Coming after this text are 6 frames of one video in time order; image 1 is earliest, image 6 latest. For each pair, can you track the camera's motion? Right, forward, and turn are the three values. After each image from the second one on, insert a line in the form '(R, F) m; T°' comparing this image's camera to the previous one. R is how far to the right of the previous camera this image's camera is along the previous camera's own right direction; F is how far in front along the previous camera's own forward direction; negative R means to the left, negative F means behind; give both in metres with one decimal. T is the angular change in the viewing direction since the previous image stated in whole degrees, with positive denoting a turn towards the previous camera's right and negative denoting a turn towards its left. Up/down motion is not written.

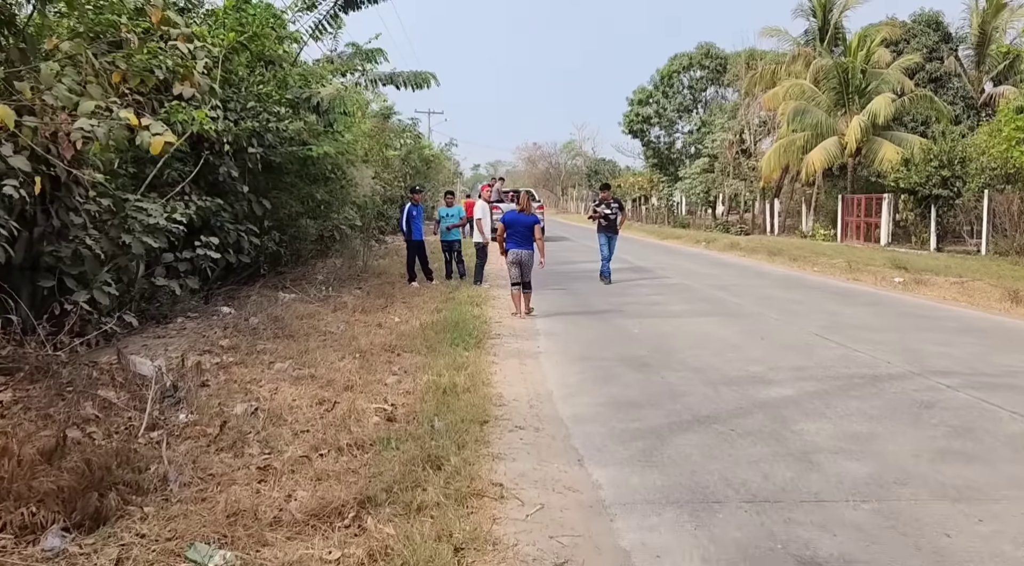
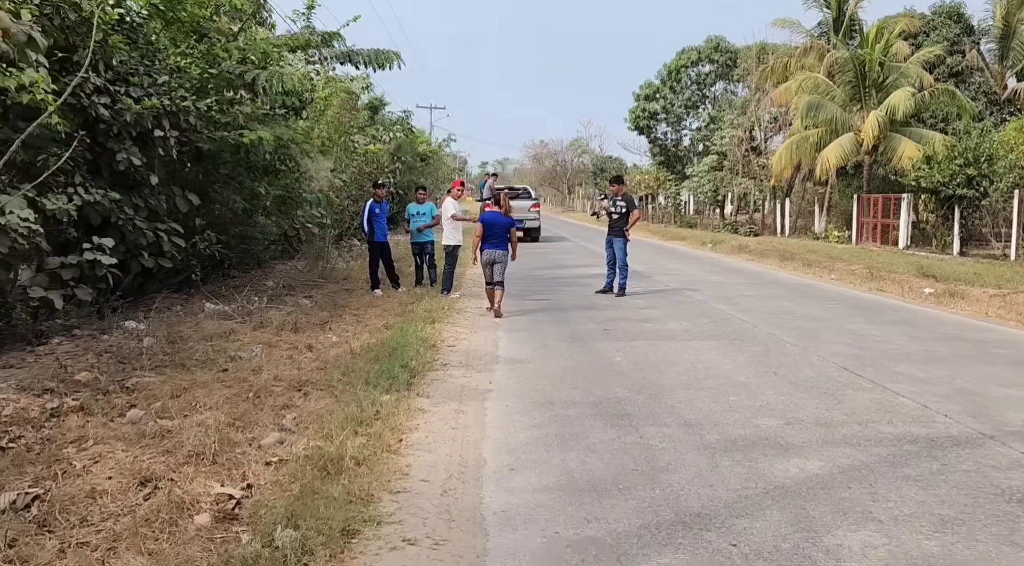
(+0.5, +2.0) m; 0°
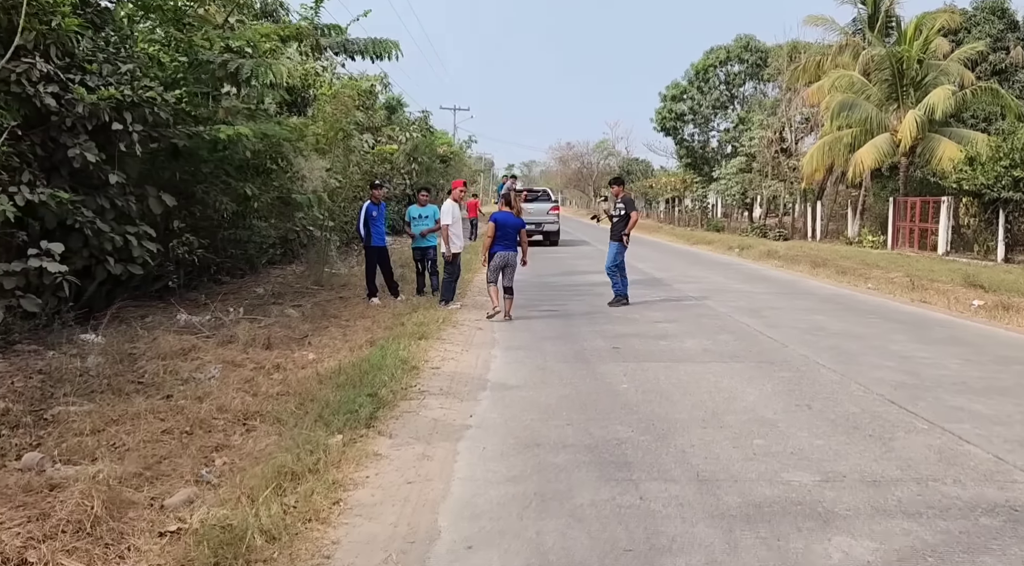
(+0.3, +1.1) m; -2°
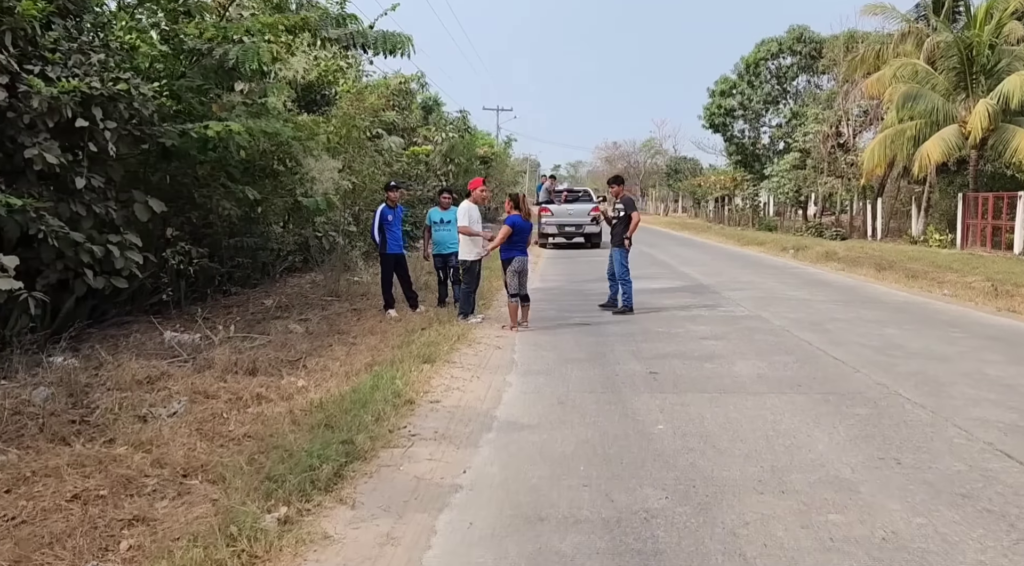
(+0.2, +1.2) m; -3°
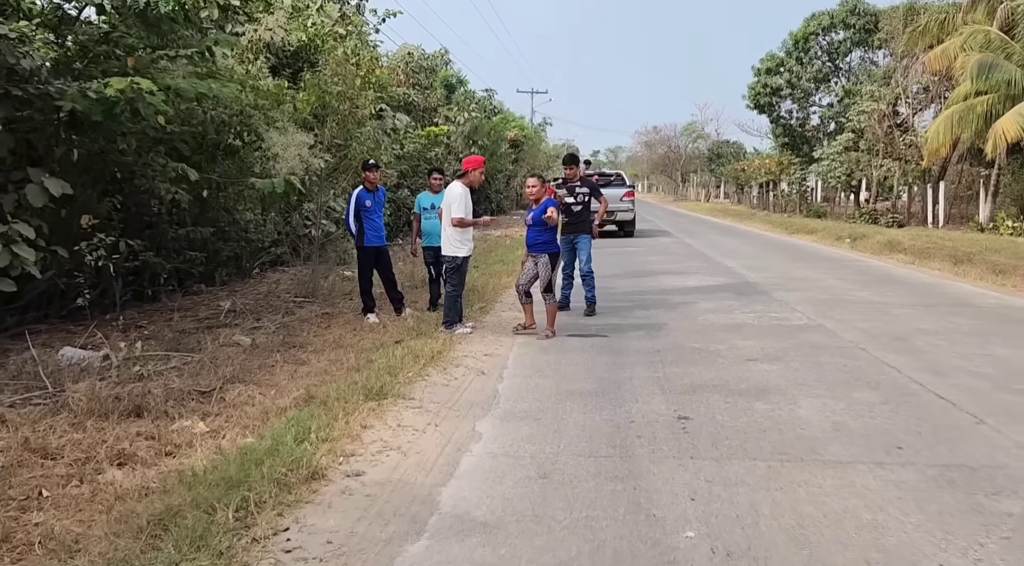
(+0.4, +2.1) m; -2°
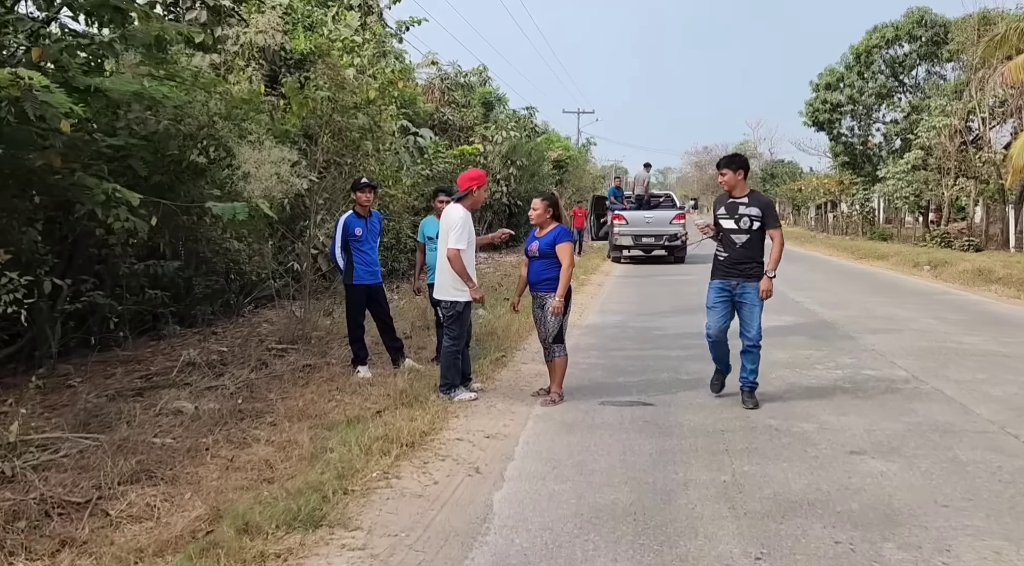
(+0.2, +1.9) m; -3°
